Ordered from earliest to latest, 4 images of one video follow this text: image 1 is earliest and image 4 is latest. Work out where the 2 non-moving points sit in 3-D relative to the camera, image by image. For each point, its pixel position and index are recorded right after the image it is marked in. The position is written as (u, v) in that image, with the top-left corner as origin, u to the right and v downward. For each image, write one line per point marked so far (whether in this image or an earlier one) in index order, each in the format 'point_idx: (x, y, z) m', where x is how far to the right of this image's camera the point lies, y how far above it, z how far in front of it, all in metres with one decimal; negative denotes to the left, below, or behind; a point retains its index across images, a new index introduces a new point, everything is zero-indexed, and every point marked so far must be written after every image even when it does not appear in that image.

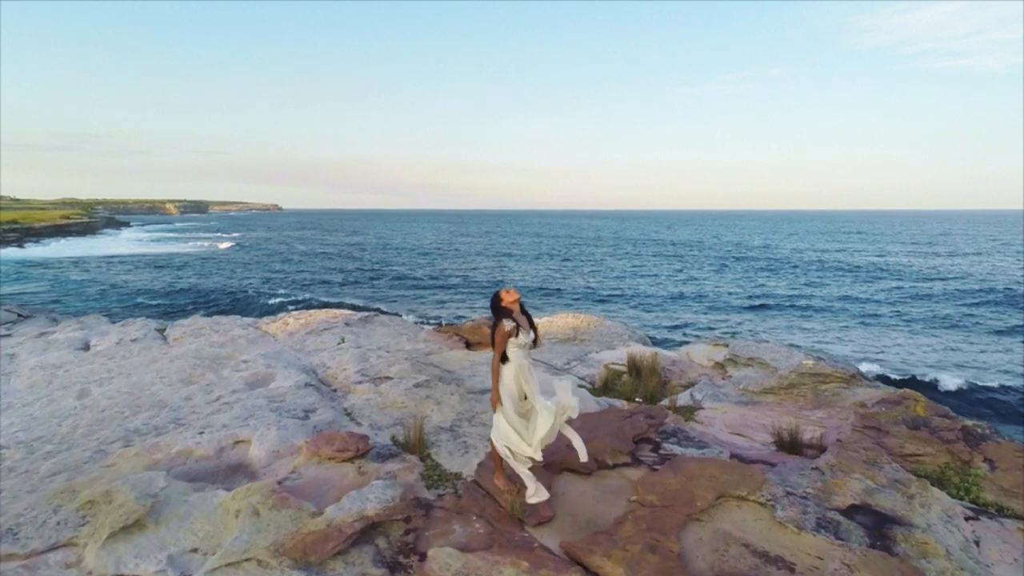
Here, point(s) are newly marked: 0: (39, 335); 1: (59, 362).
0: (-8.0, -0.8, +9.6) m
1: (-5.0, -0.8, +6.2) m
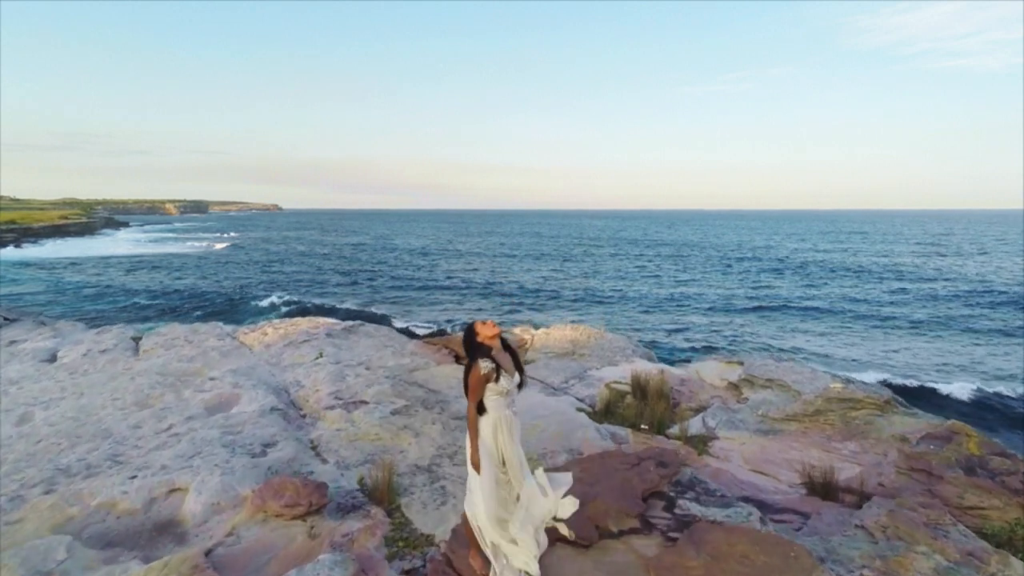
0: (-8.1, -0.9, +9.1) m
1: (-5.0, -0.9, +5.8) m
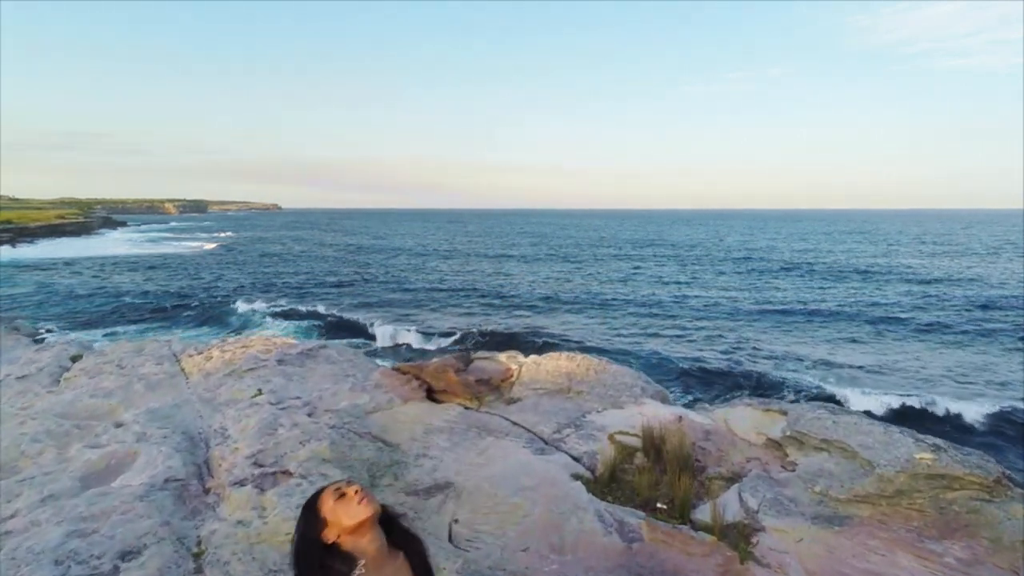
0: (-8.2, -1.0, +8.2) m
1: (-5.2, -1.1, +4.8) m
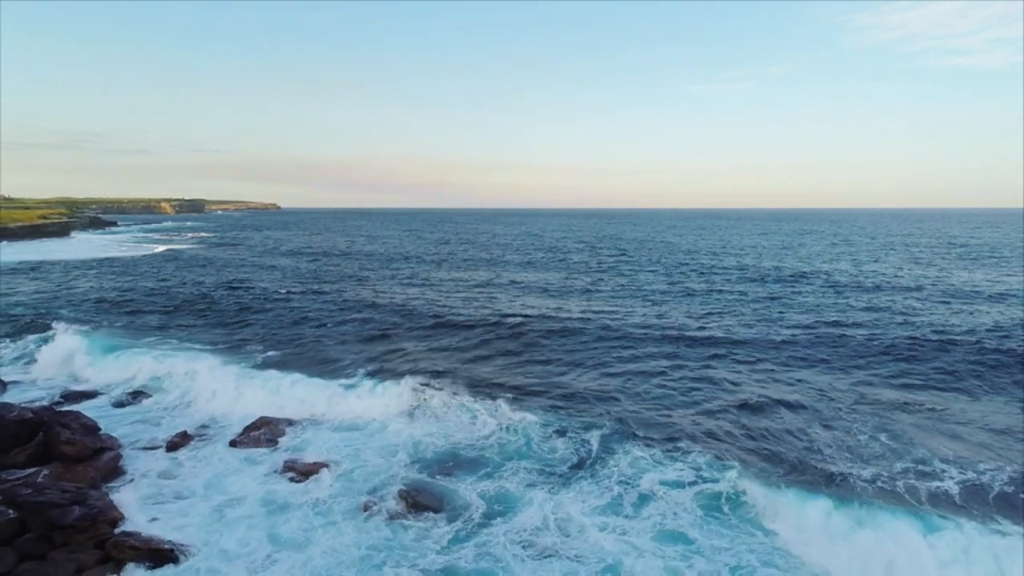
0: (-8.9, -1.7, +3.5) m
1: (-5.8, -1.7, +0.1) m
